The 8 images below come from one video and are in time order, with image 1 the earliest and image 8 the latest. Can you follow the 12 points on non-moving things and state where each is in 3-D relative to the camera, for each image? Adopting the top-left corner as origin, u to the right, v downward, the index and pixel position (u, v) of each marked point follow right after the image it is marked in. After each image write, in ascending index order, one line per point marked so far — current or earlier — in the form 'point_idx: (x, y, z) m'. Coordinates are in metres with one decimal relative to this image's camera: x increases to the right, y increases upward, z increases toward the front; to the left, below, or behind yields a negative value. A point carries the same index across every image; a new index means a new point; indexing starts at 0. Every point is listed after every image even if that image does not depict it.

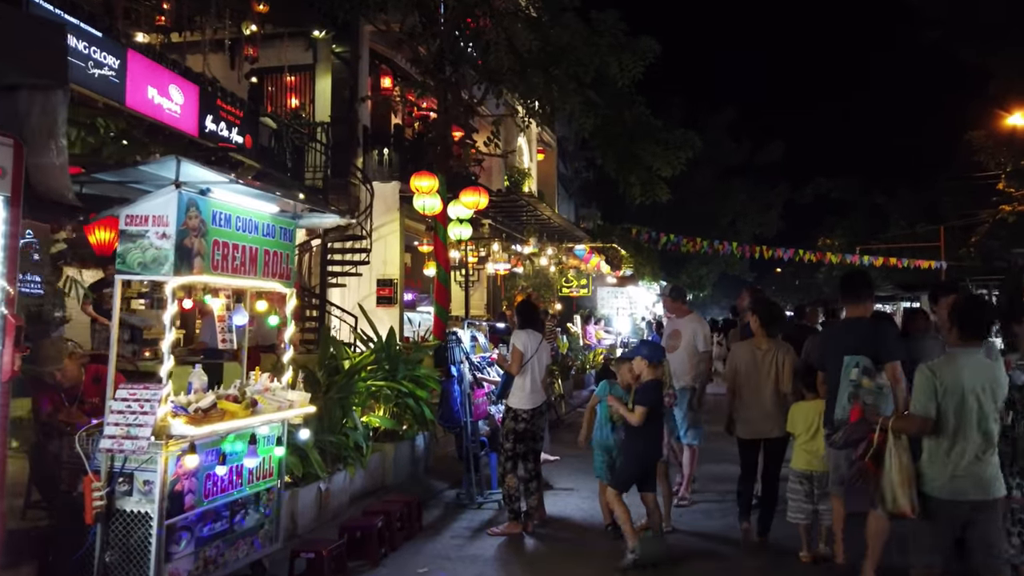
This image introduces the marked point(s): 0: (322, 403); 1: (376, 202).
0: (-1.7, -1.0, +6.4) m
1: (-2.8, +1.8, +15.1) m
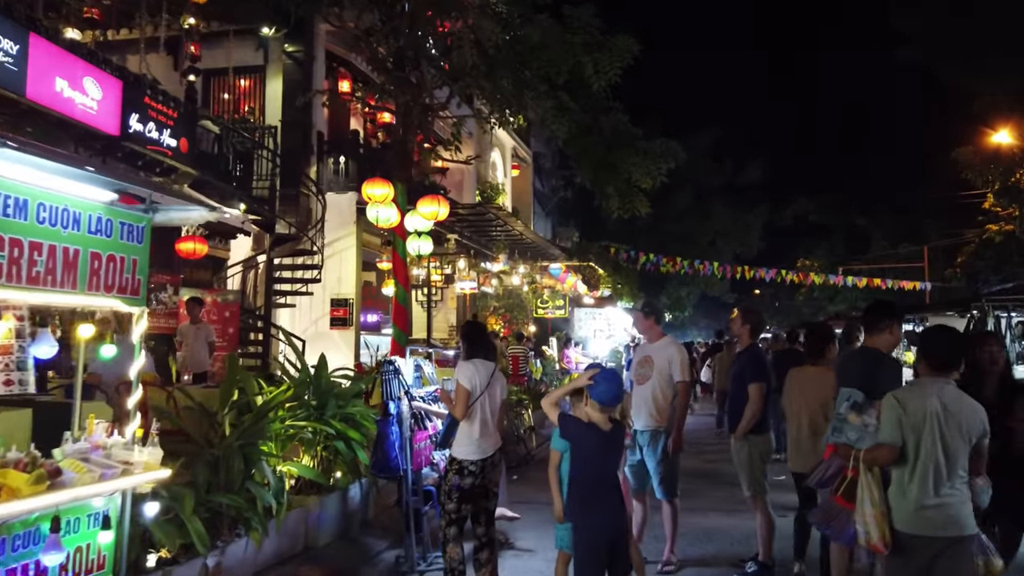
0: (-2.0, -1.1, +5.1) m
1: (-3.4, +1.4, +13.8) m
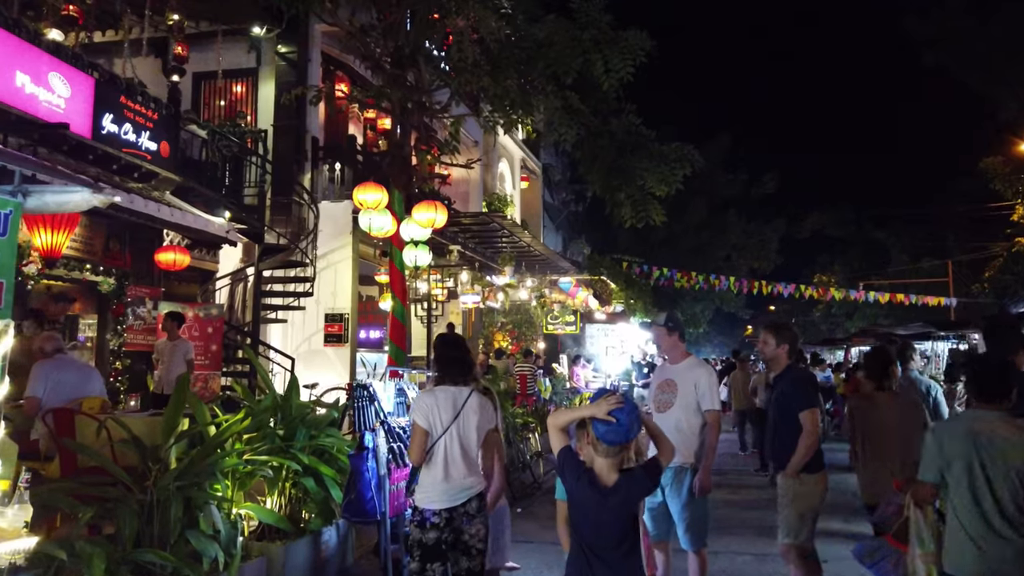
0: (-2.1, -1.2, +4.3) m
1: (-3.3, +1.1, +13.0) m
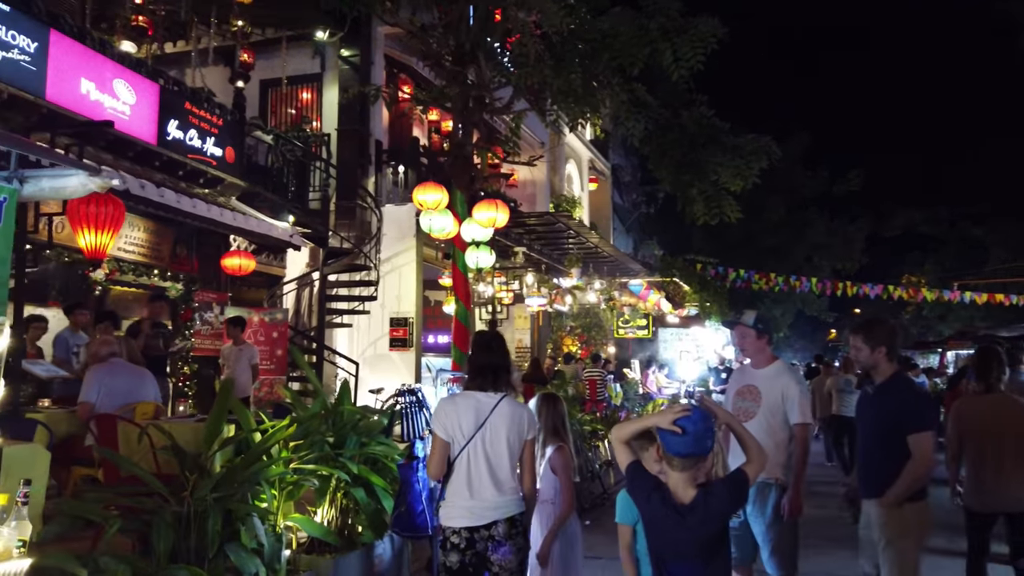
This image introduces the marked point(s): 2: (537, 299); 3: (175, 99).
0: (-1.8, -1.2, +4.0) m
1: (-2.2, +1.0, +12.9) m
2: (+0.5, -0.2, +14.7) m
3: (-4.4, +2.5, +9.7) m
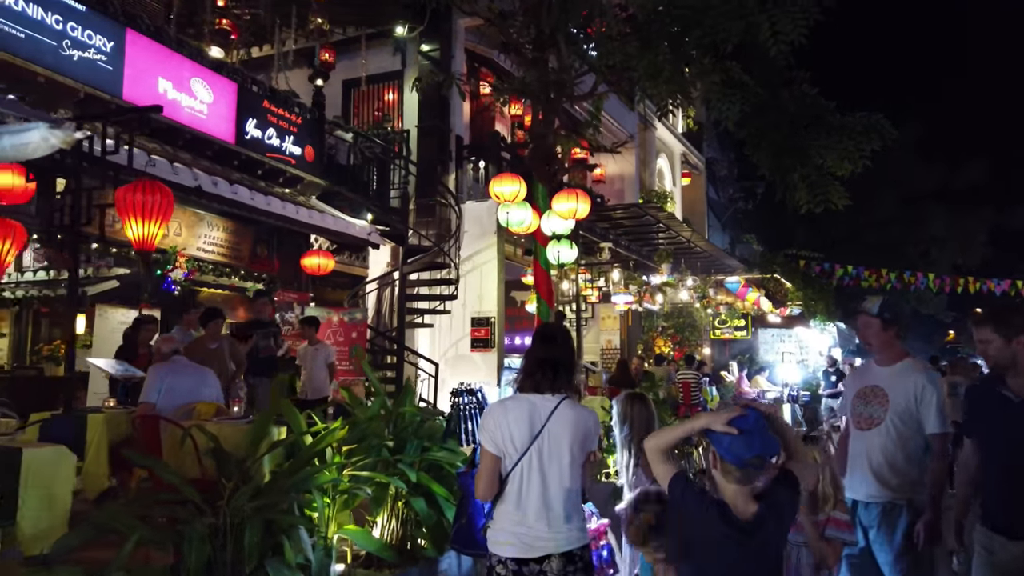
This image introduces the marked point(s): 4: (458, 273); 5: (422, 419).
0: (-1.4, -1.1, +3.7) m
1: (-0.7, +1.1, +12.5) m
2: (+2.1, -0.2, +14.0) m
3: (-3.4, +2.5, +9.7) m
4: (-0.9, +0.2, +12.5) m
5: (-0.6, -0.9, +5.0) m
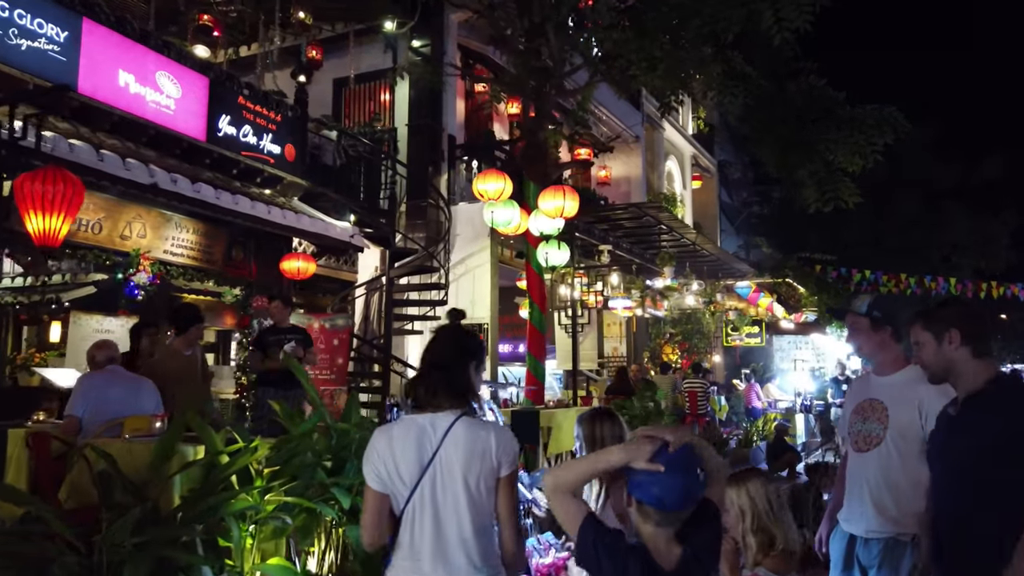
0: (-1.7, -1.1, +3.2) m
1: (-0.8, +1.0, +12.0) m
2: (+2.1, -0.3, +13.4) m
3: (-3.5, +2.4, +9.2) m
4: (-1.0, +0.2, +12.0) m
5: (-0.9, -0.9, +4.4) m
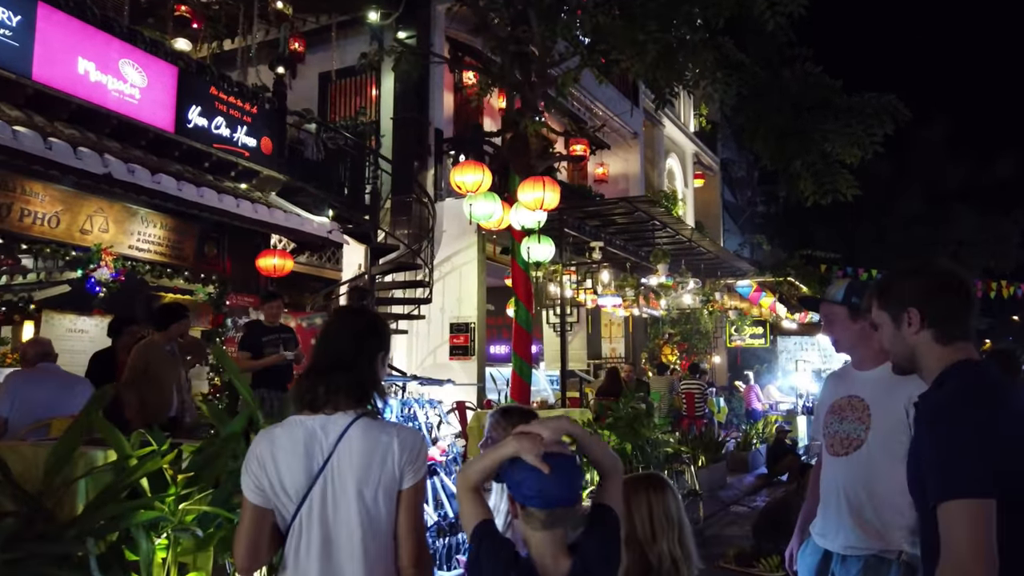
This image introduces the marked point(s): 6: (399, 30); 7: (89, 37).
0: (-2.0, -1.1, +2.8) m
1: (-1.0, +1.0, +11.7) m
2: (+1.9, -0.2, +13.0) m
3: (-3.8, +2.4, +8.9) m
4: (-1.2, +0.2, +11.6) m
5: (-1.2, -0.8, +4.0) m
6: (-1.8, +4.2, +12.1) m
7: (-4.3, +2.5, +7.6) m
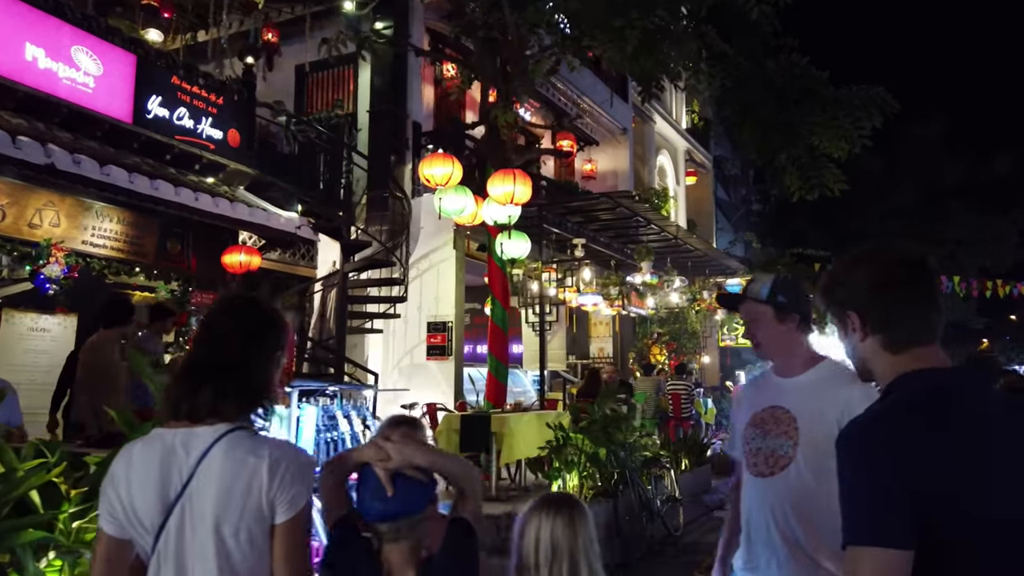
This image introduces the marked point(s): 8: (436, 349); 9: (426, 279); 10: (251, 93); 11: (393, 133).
0: (-2.3, -1.0, +2.5) m
1: (-1.3, +1.0, +11.3) m
2: (+1.6, -0.2, +12.7) m
3: (-4.1, +2.5, +8.6) m
4: (-1.5, +0.2, +11.3) m
5: (-1.5, -0.8, +3.7) m
6: (-2.2, +4.2, +11.8) m
7: (-4.6, +2.6, +7.2) m
8: (-1.1, -0.9, +10.9) m
9: (-1.3, +0.1, +11.2) m
10: (-3.5, +2.6, +10.0) m
11: (-1.8, +2.4, +11.6) m
